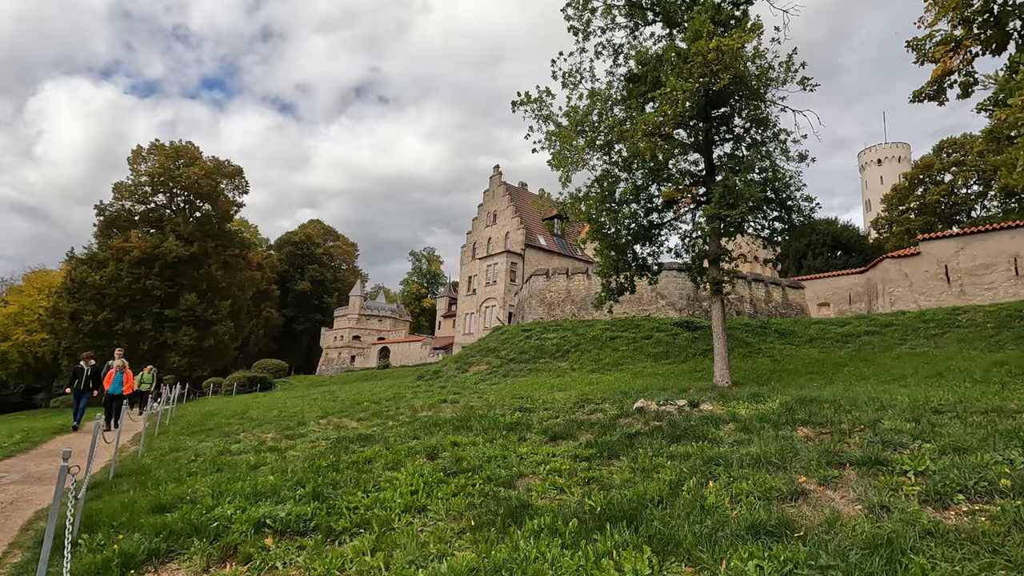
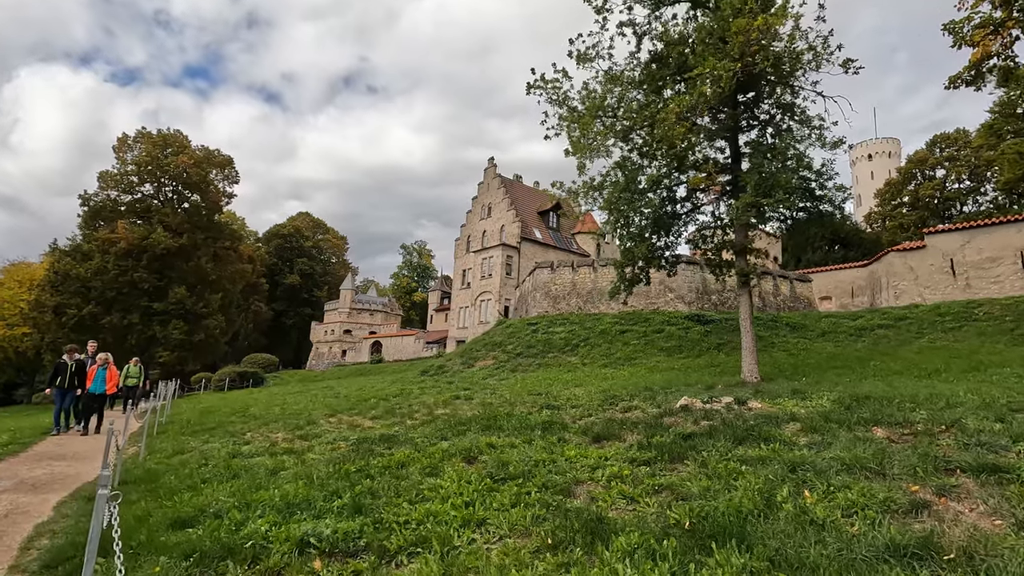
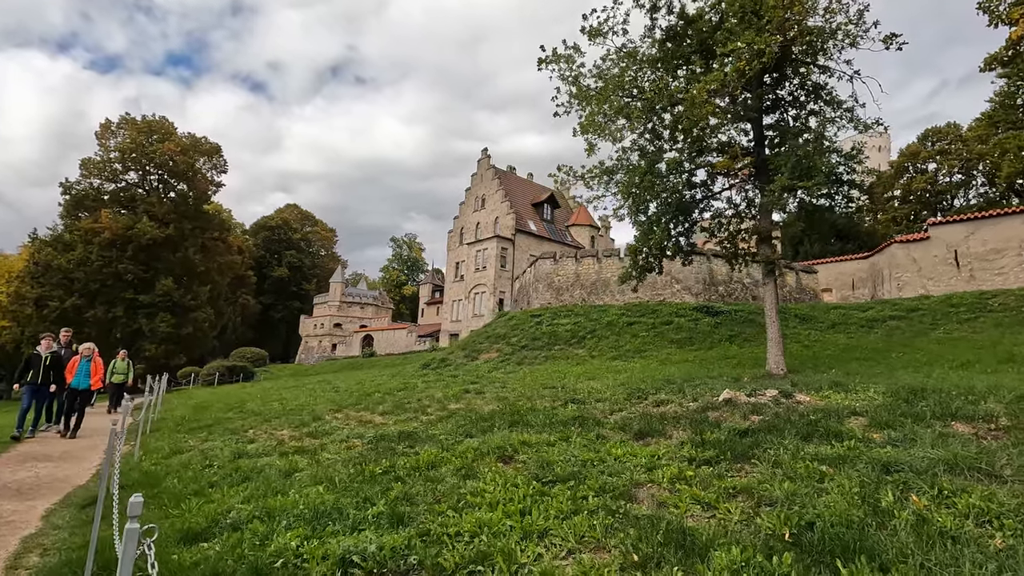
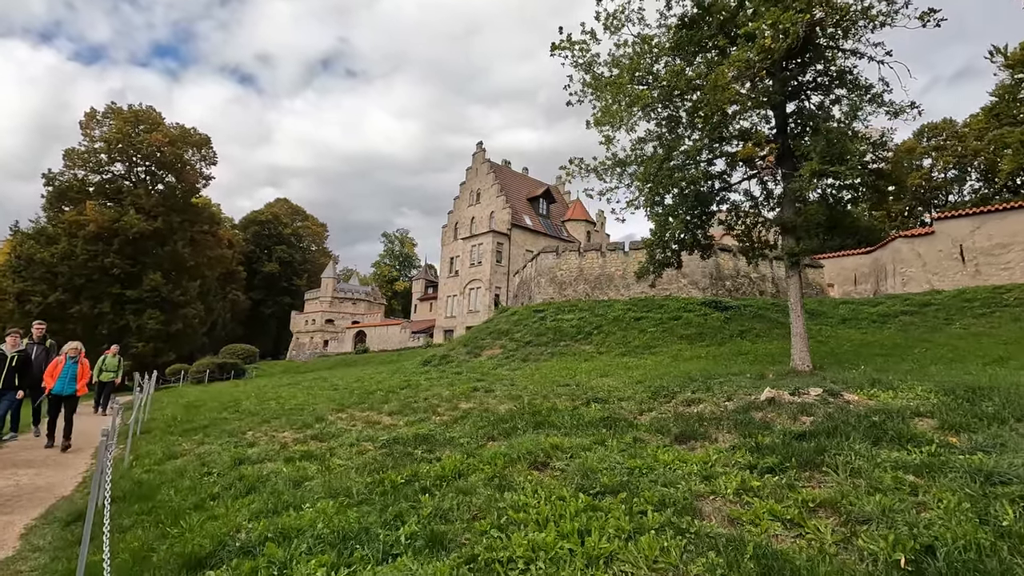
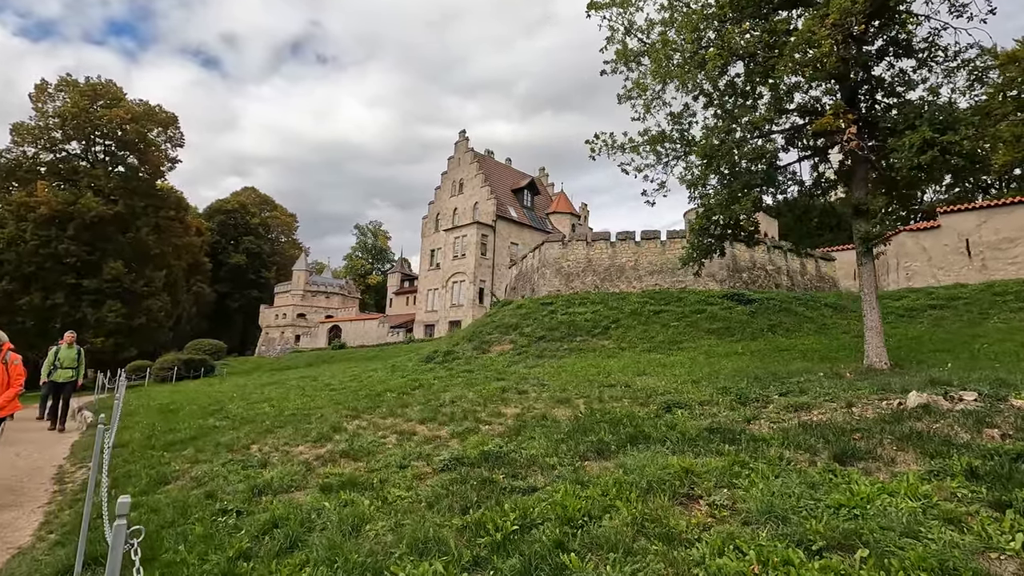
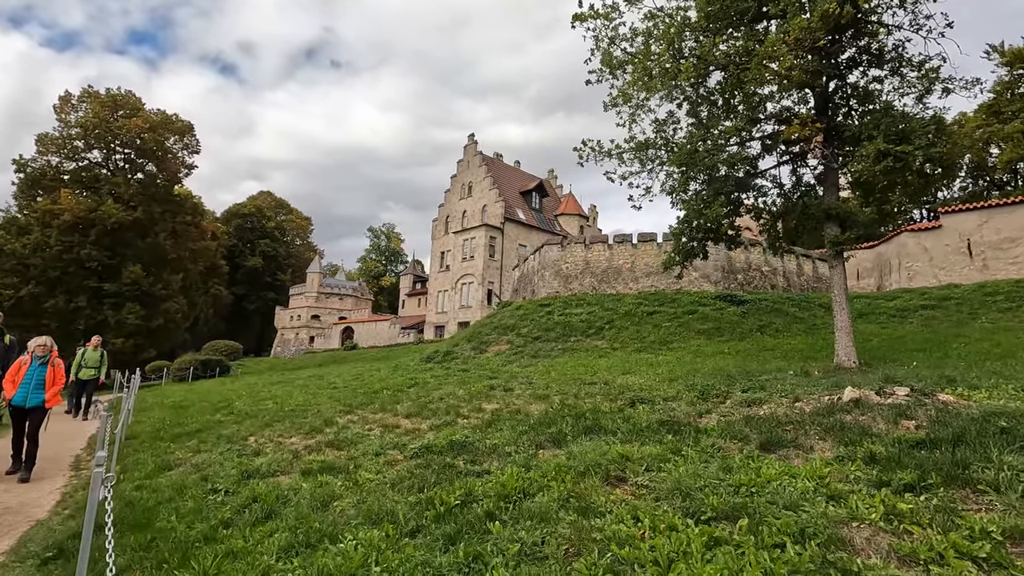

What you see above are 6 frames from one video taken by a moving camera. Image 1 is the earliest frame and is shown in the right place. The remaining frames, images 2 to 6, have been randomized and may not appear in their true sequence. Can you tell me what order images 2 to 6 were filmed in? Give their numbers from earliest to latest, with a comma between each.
2, 3, 4, 6, 5
